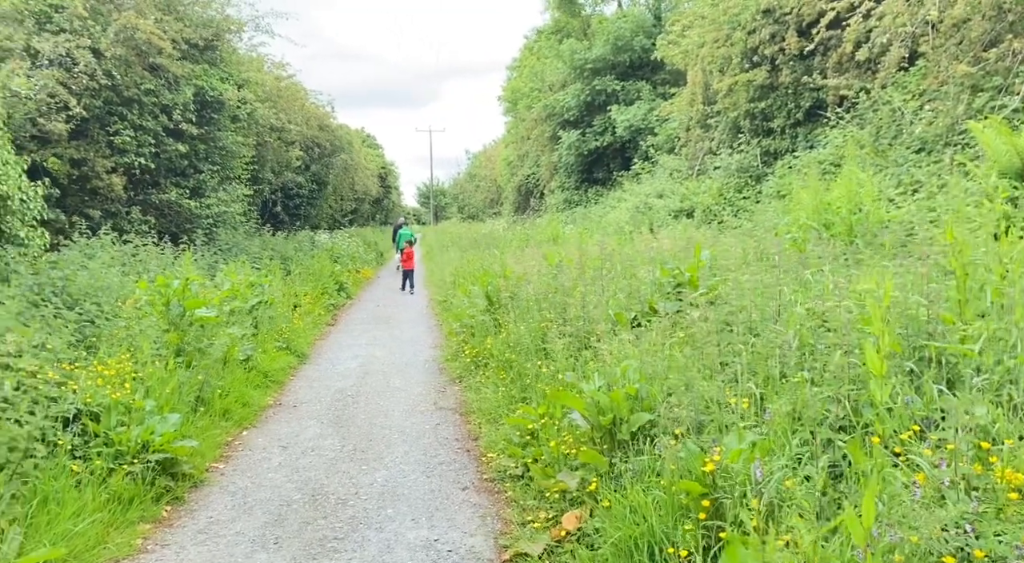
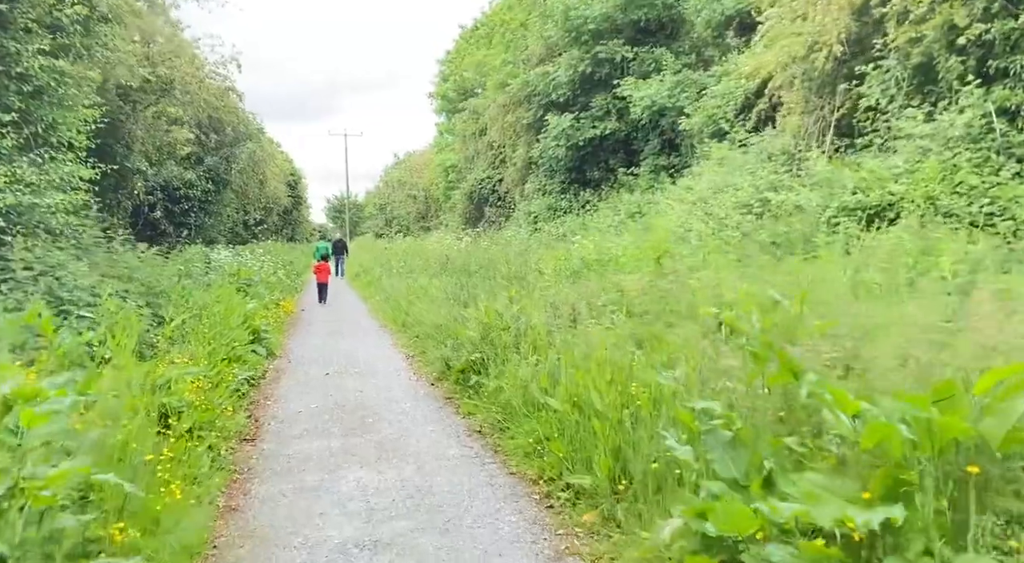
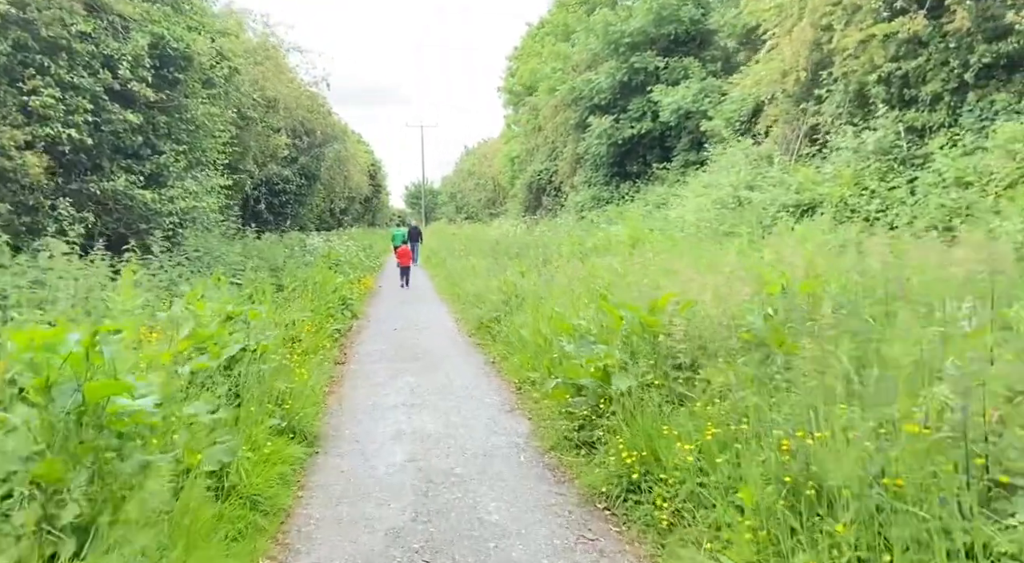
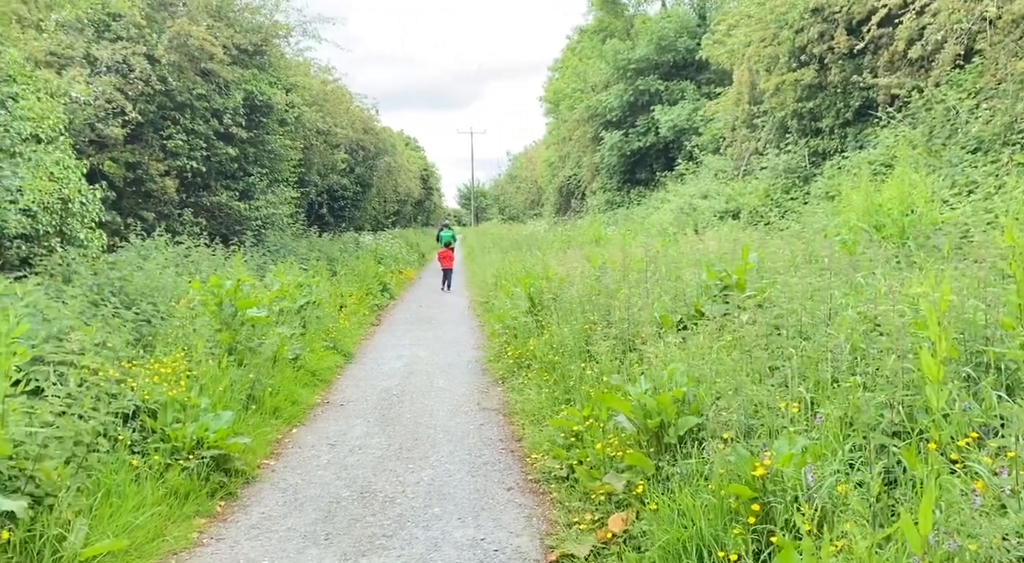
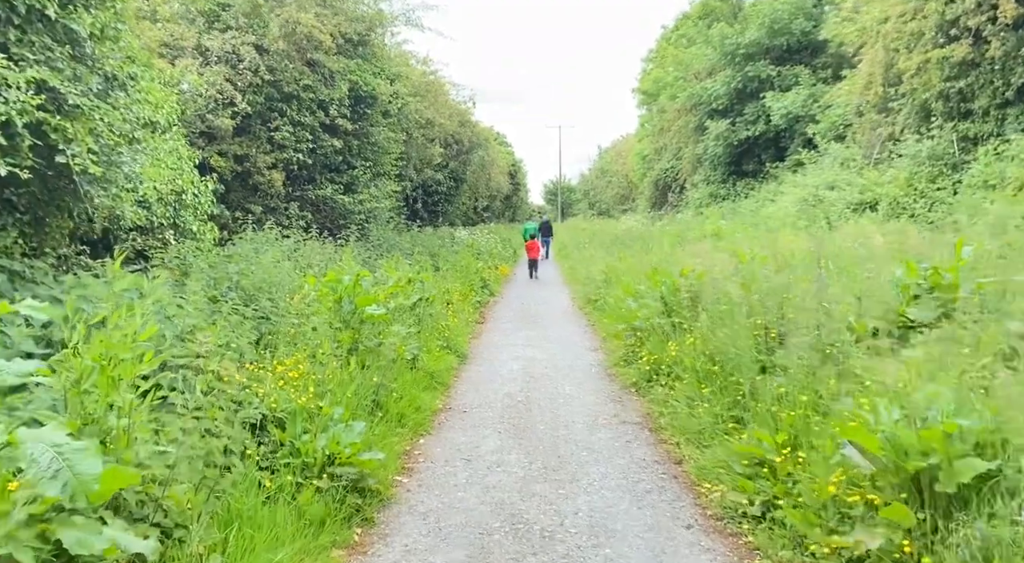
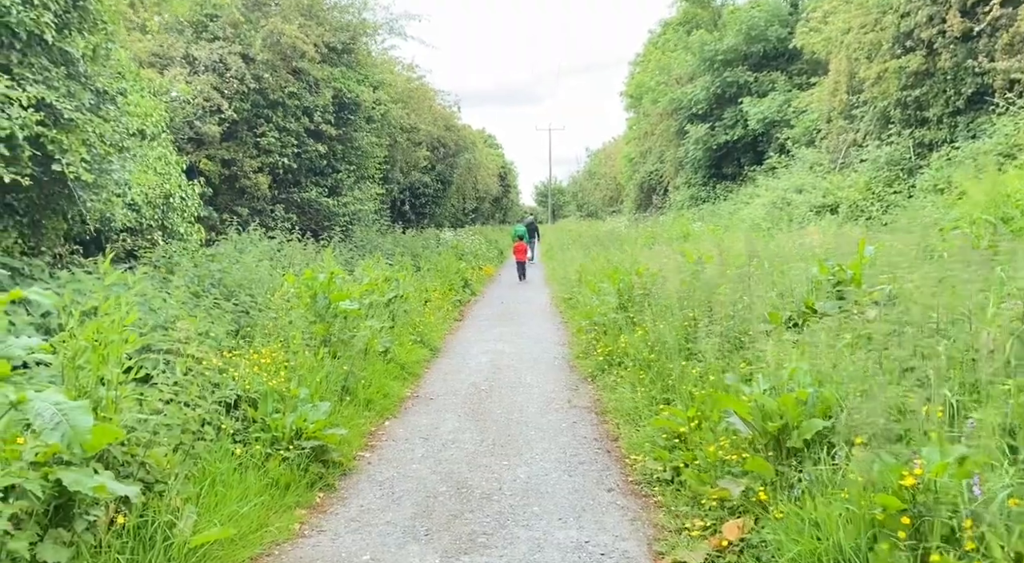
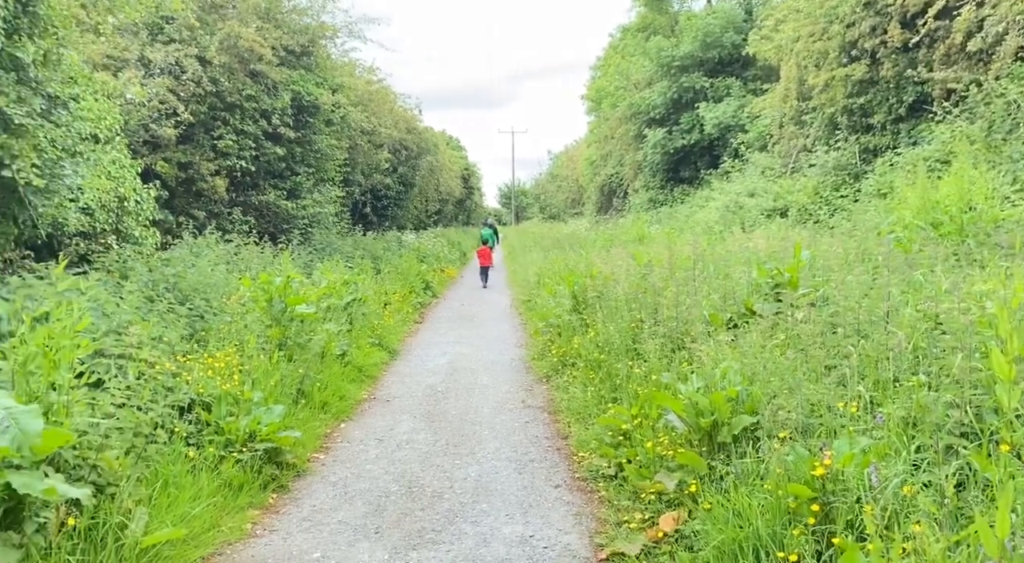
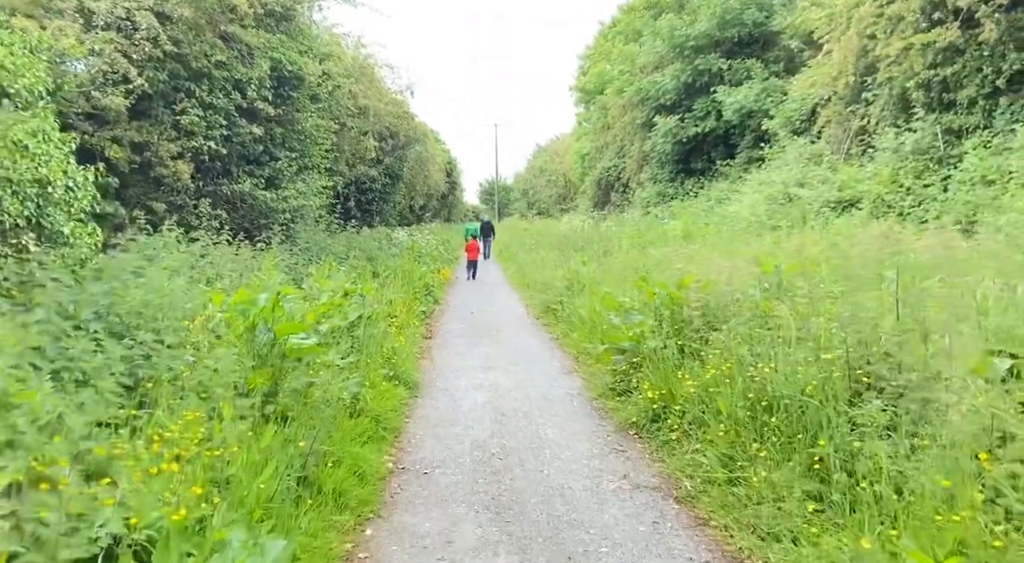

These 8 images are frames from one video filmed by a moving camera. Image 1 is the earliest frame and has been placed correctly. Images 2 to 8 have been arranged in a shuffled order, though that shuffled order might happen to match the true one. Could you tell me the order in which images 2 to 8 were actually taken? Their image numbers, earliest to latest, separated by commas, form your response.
4, 7, 6, 5, 8, 3, 2
